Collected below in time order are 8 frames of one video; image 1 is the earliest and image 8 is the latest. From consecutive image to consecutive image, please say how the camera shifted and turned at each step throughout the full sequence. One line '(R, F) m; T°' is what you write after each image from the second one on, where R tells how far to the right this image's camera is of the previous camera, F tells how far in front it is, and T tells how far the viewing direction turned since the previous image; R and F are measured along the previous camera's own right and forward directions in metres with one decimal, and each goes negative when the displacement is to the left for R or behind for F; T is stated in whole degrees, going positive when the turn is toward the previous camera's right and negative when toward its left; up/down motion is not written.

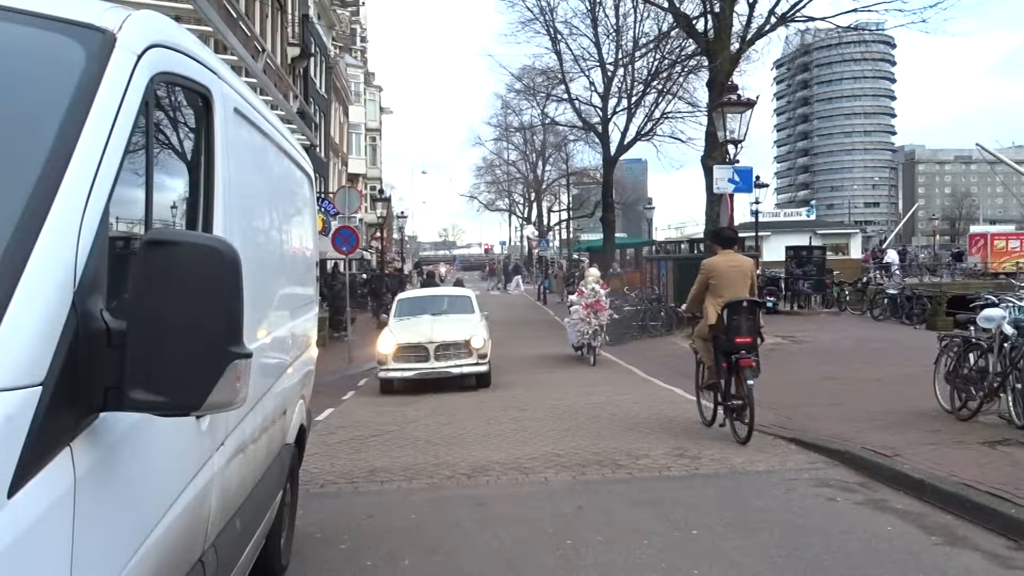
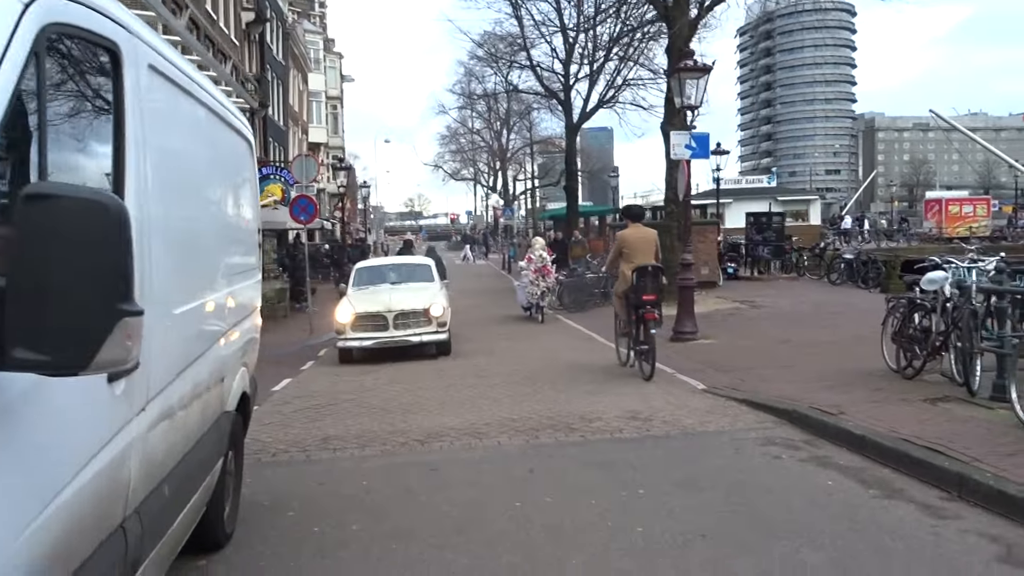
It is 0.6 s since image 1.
(+0.1, 0.0) m; +2°
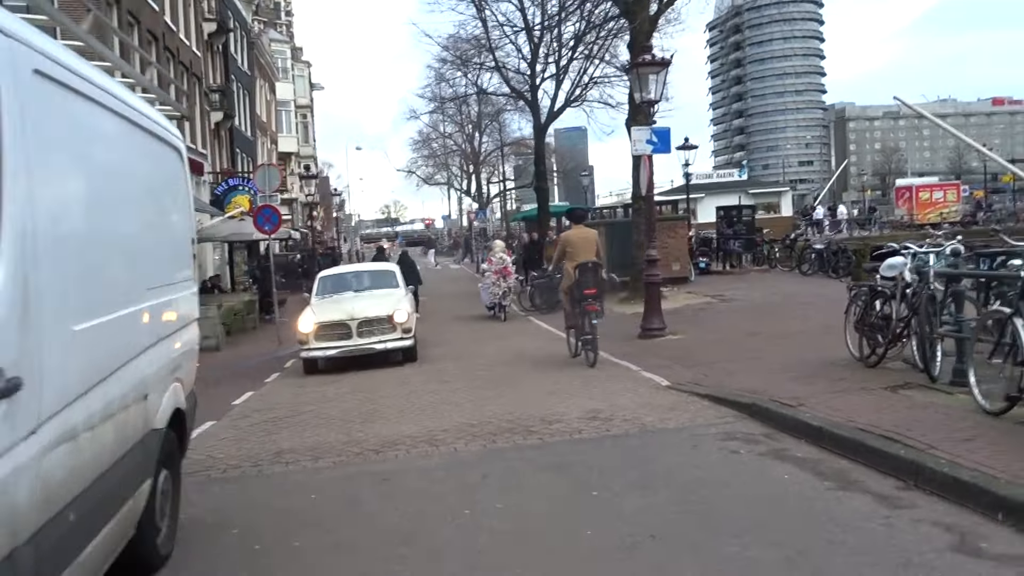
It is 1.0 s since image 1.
(+0.2, +0.1) m; +1°
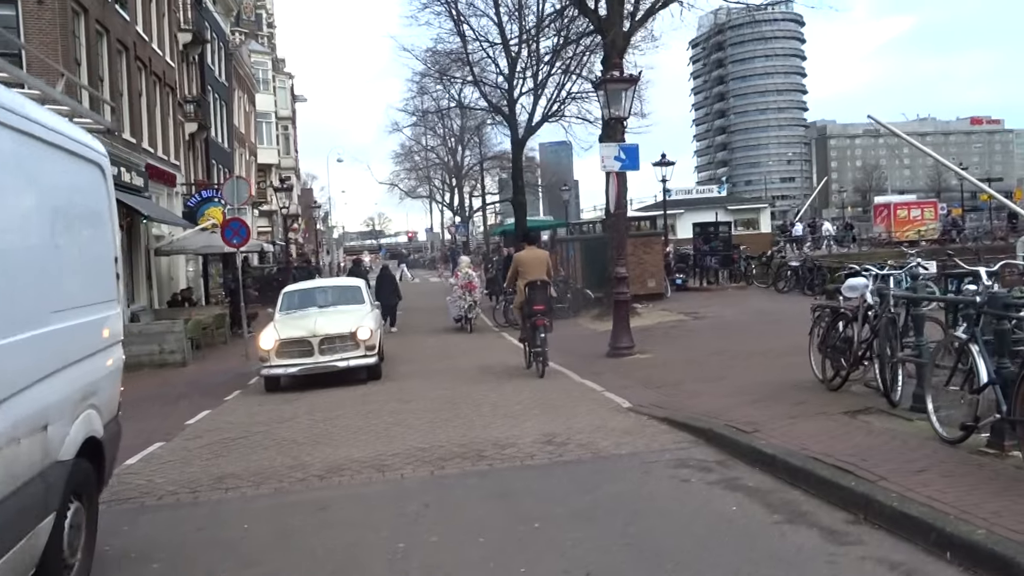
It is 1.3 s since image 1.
(+0.3, +0.2) m; +1°
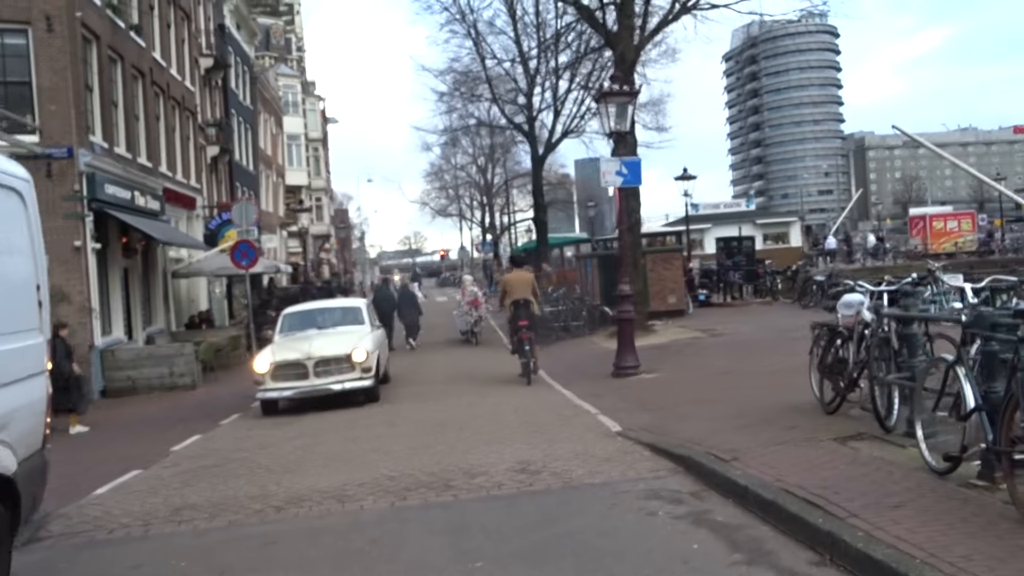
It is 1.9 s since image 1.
(+0.6, +0.3) m; -2°
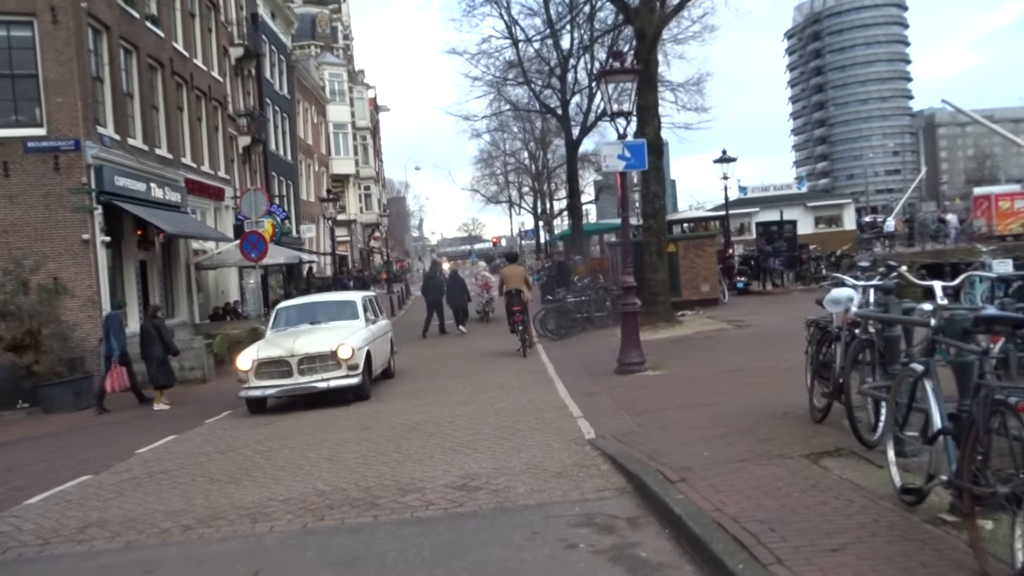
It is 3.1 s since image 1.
(+0.9, +0.7) m; -4°
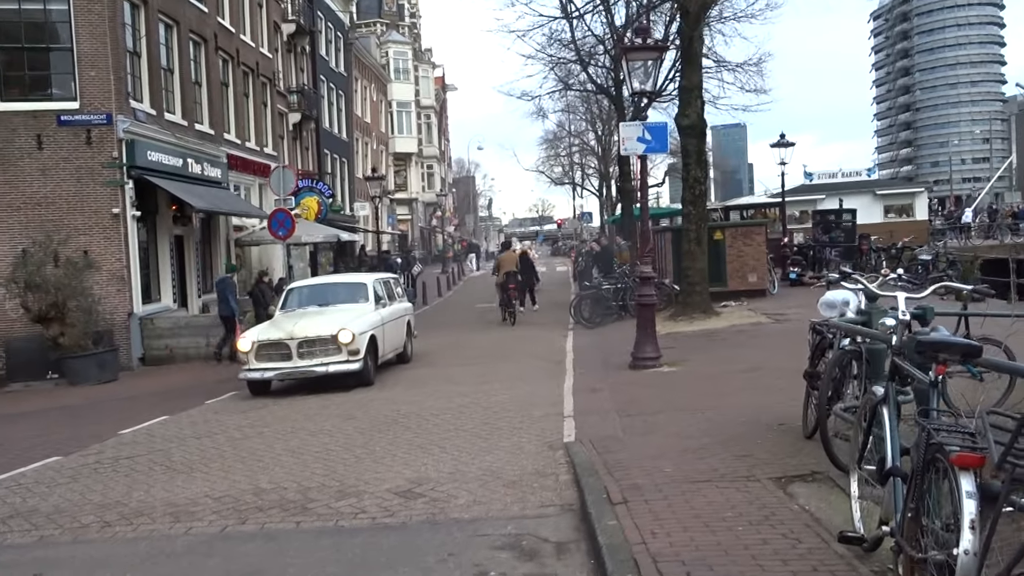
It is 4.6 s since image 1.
(+0.8, +0.6) m; -5°
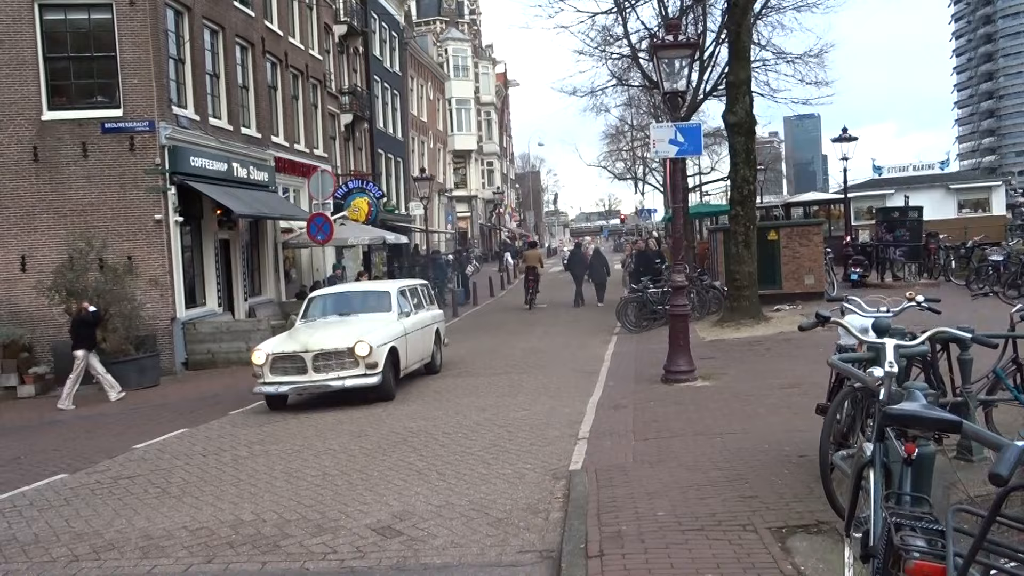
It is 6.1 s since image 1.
(+0.5, +0.4) m; -4°
